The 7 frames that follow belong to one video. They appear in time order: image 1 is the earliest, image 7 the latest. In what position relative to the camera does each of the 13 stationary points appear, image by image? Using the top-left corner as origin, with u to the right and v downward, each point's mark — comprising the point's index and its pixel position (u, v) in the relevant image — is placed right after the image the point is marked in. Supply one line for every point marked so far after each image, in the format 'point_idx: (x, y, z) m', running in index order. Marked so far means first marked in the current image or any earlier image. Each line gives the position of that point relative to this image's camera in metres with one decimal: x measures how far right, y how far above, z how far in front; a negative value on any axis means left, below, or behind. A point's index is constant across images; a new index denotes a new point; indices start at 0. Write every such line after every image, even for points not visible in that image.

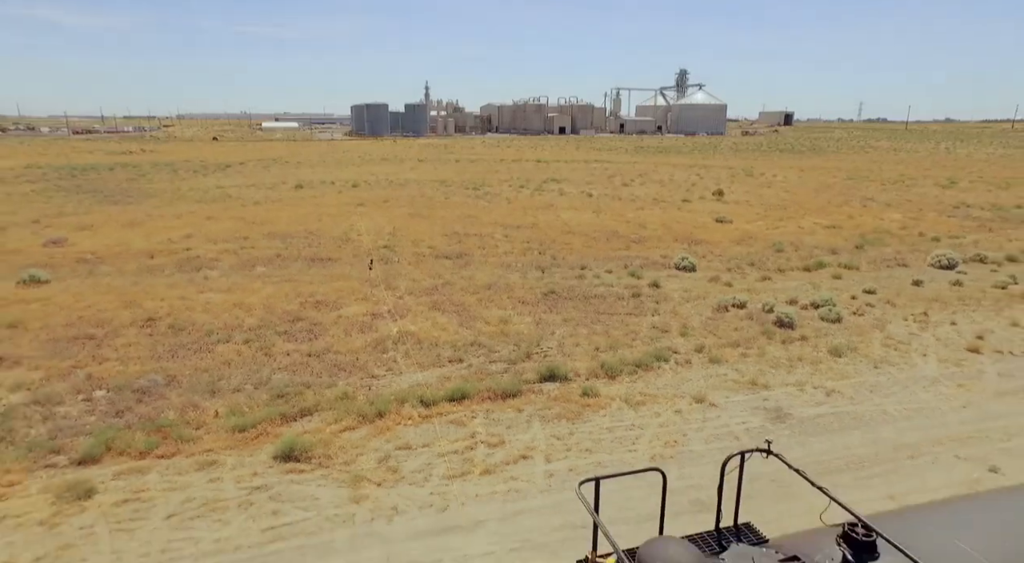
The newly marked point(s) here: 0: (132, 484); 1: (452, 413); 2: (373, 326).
0: (-6.6, -3.5, +11.1) m
1: (-1.3, -2.9, +14.2) m
2: (-4.4, -1.4, +20.0) m
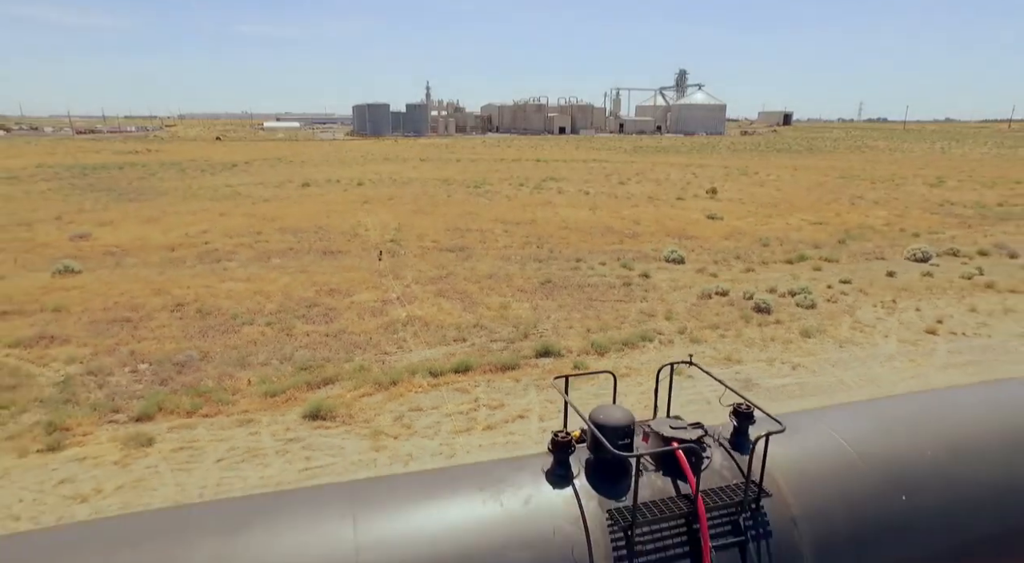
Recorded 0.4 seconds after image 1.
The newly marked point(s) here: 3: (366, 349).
0: (-6.7, -3.1, +12.9) m
1: (-1.4, -2.5, +16.0) m
2: (-4.4, -1.0, +21.8) m
3: (-4.2, -2.0, +18.4) m
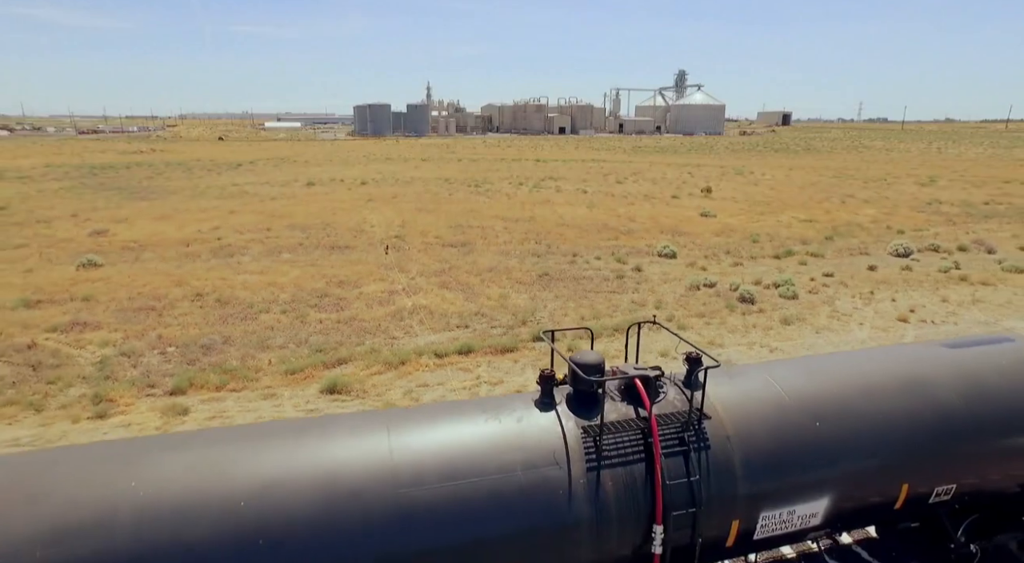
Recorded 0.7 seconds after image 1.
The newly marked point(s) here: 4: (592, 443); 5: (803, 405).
0: (-6.7, -2.8, +14.4) m
1: (-1.4, -2.2, +17.4) m
2: (-4.5, -0.7, +23.2) m
3: (-4.3, -1.6, +19.8) m
4: (+0.8, -1.6, +6.2) m
5: (+3.3, -1.4, +7.0) m
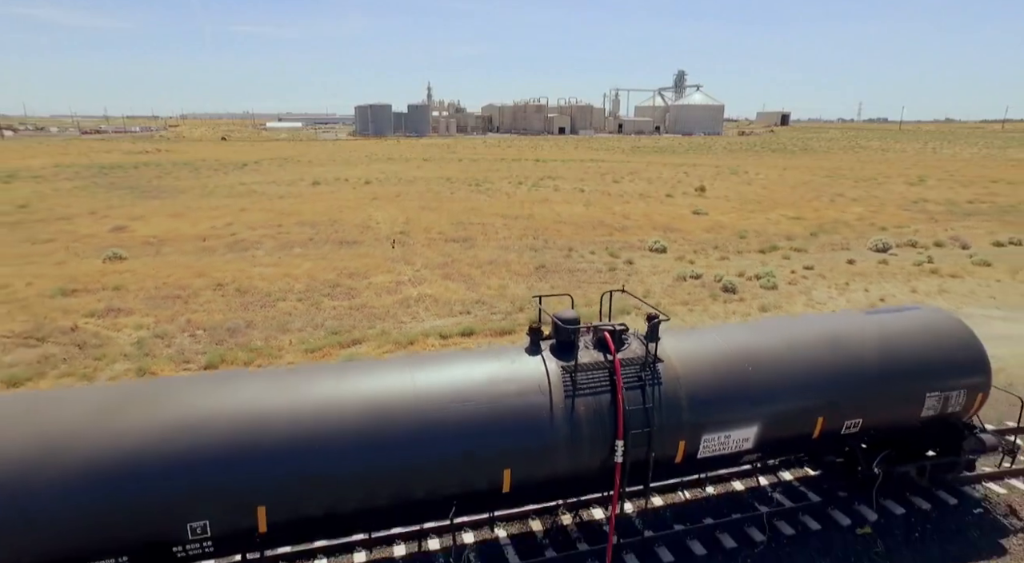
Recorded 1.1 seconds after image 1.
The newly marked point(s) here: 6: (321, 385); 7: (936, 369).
0: (-6.8, -2.5, +16.1) m
1: (-1.5, -1.9, +19.2) m
2: (-4.5, -0.3, +25.0) m
3: (-4.3, -1.3, +21.6) m
4: (+0.7, -1.2, +8.0) m
5: (+3.2, -1.0, +8.8) m
6: (-2.2, -1.2, +7.4) m
7: (+6.3, -1.3, +9.4) m
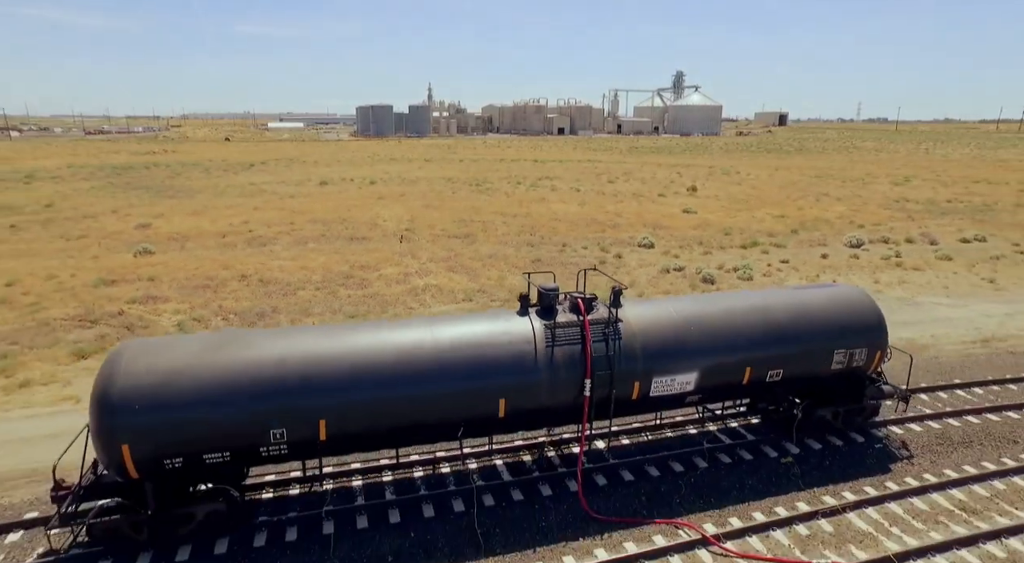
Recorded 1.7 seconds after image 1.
0: (-6.9, -2.1, +18.6) m
1: (-1.6, -1.5, +21.7) m
2: (-4.6, 0.0, +27.5) m
3: (-4.4, -0.9, +24.1) m
4: (+0.6, -0.9, +10.5) m
5: (+3.1, -0.7, +11.3) m
6: (-2.3, -0.9, +9.9) m
7: (+6.2, -0.9, +11.9) m
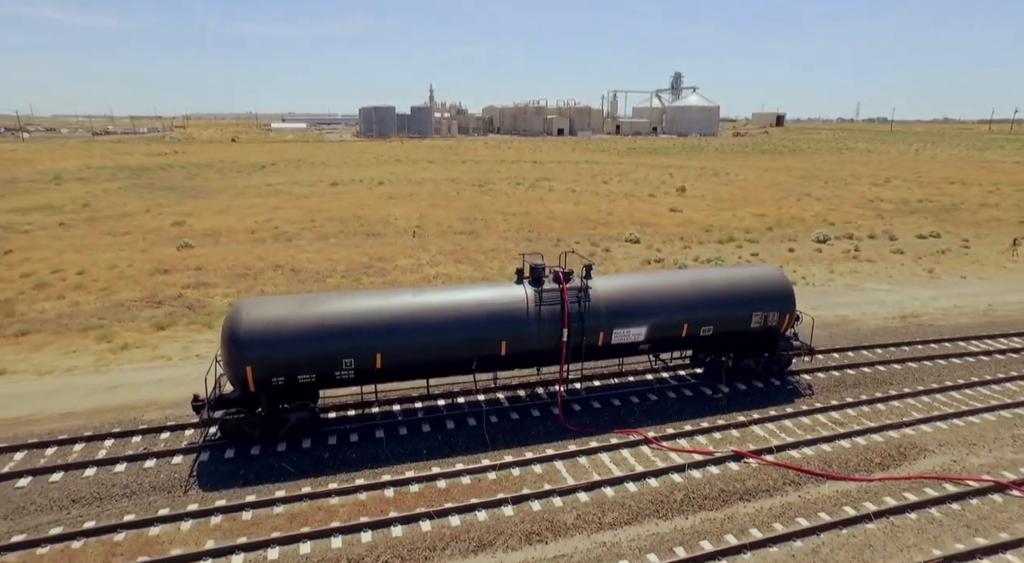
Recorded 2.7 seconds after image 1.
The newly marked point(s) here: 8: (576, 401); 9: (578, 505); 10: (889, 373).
0: (-6.9, -1.6, +22.6) m
1: (-1.6, -1.0, +25.7) m
2: (-4.6, +0.5, +31.5) m
3: (-4.5, -0.4, +28.1) m
4: (+0.6, -0.4, +14.5) m
5: (+3.1, -0.2, +15.3) m
6: (-2.4, -0.4, +13.9) m
7: (+6.2, -0.4, +15.8) m
8: (+1.6, -2.9, +15.3) m
9: (+1.2, -3.9, +11.2) m
10: (+10.1, -2.4, +16.9) m
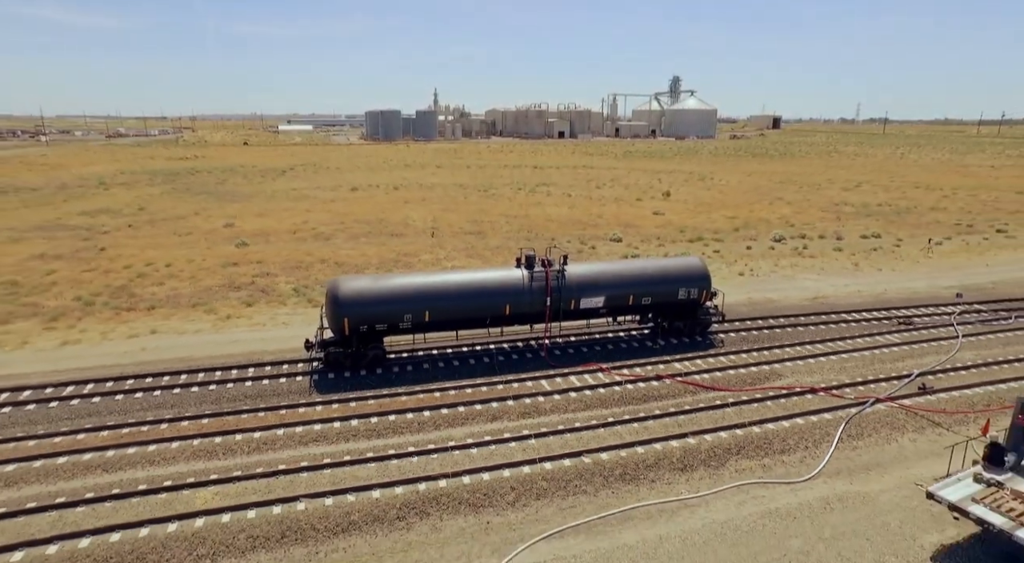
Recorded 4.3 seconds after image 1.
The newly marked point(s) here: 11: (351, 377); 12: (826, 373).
0: (-6.8, -1.1, +29.7) m
1: (-1.5, -0.5, +32.7) m
2: (-4.6, +1.1, +38.5) m
3: (-4.4, +0.1, +35.1) m
4: (+0.6, +0.2, +21.5) m
5: (+3.1, +0.3, +22.3) m
6: (-2.3, +0.2, +20.9) m
7: (+6.2, +0.1, +22.8) m
8: (+1.6, -2.4, +22.3) m
9: (+1.2, -3.4, +18.2) m
10: (+10.1, -1.9, +23.9) m
11: (-5.1, -3.0, +19.8) m
12: (+9.9, -2.9, +19.8) m
